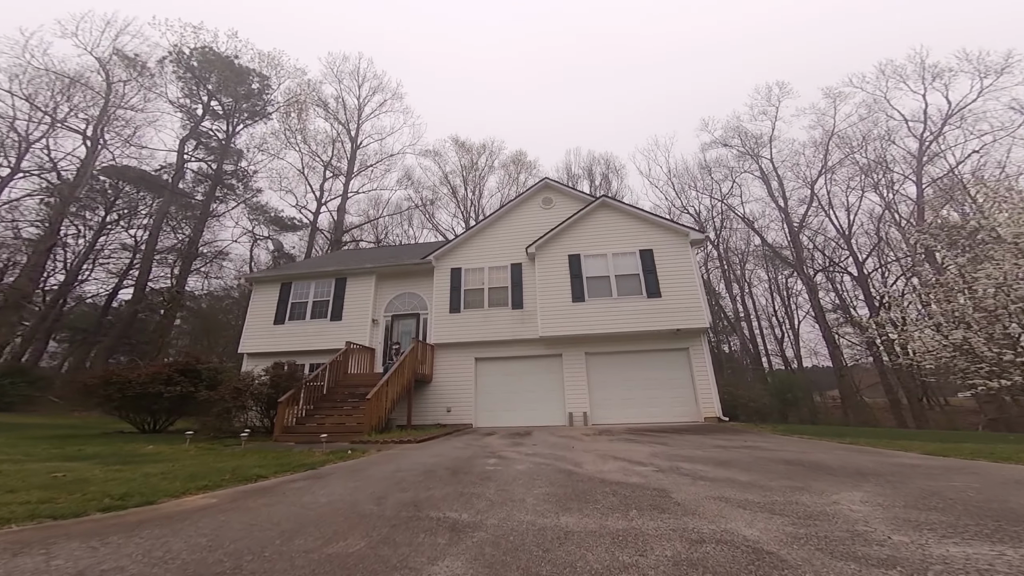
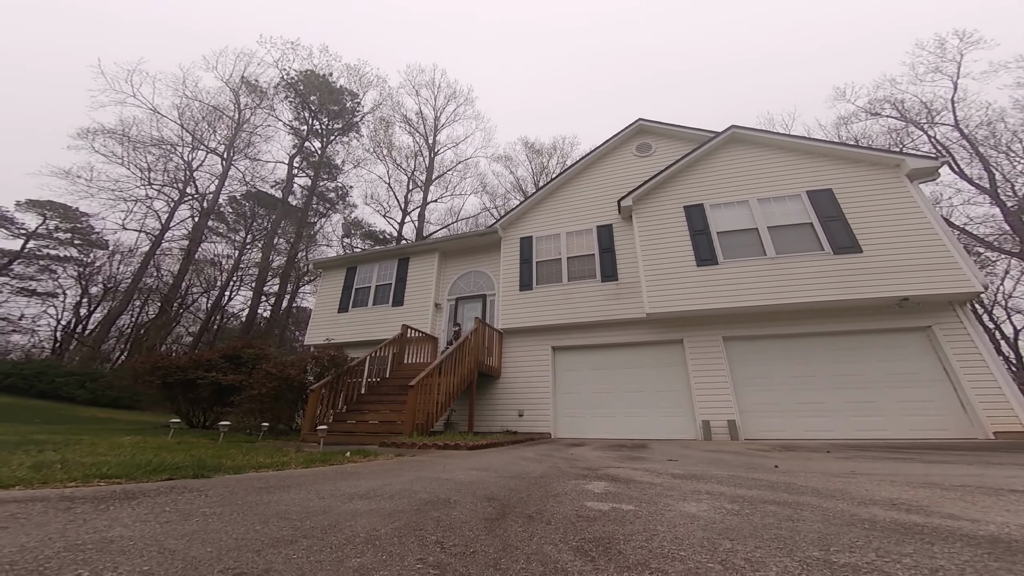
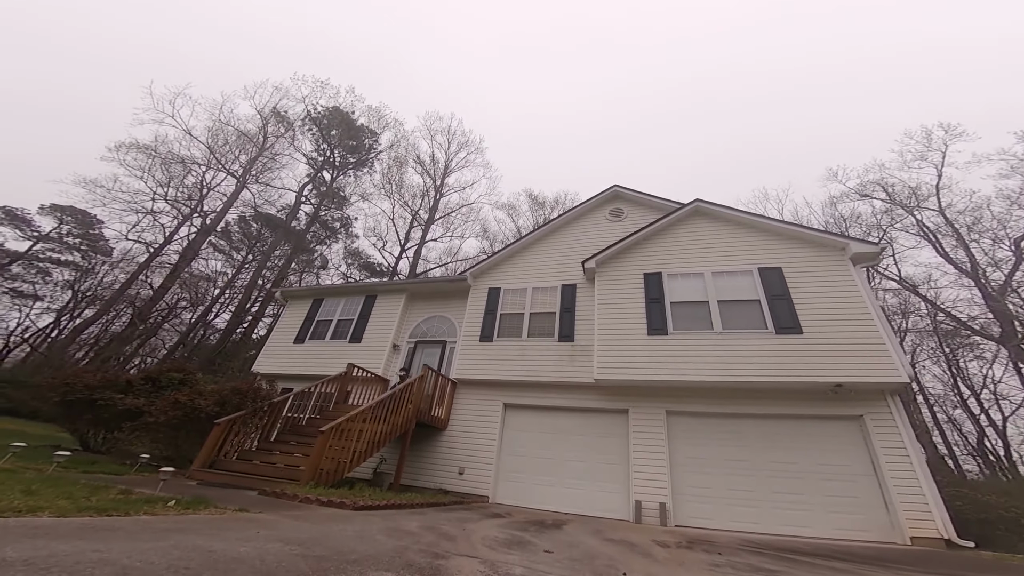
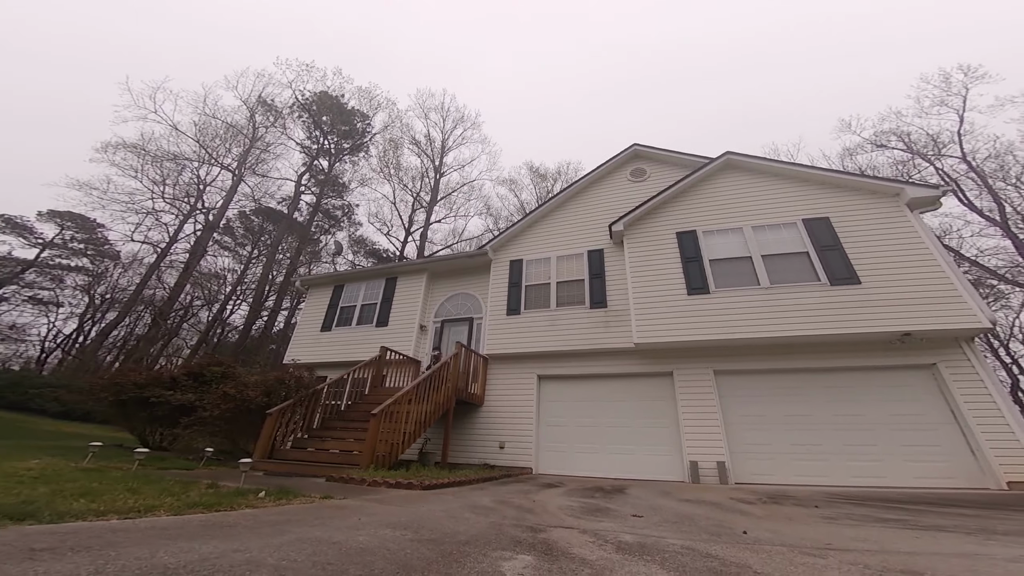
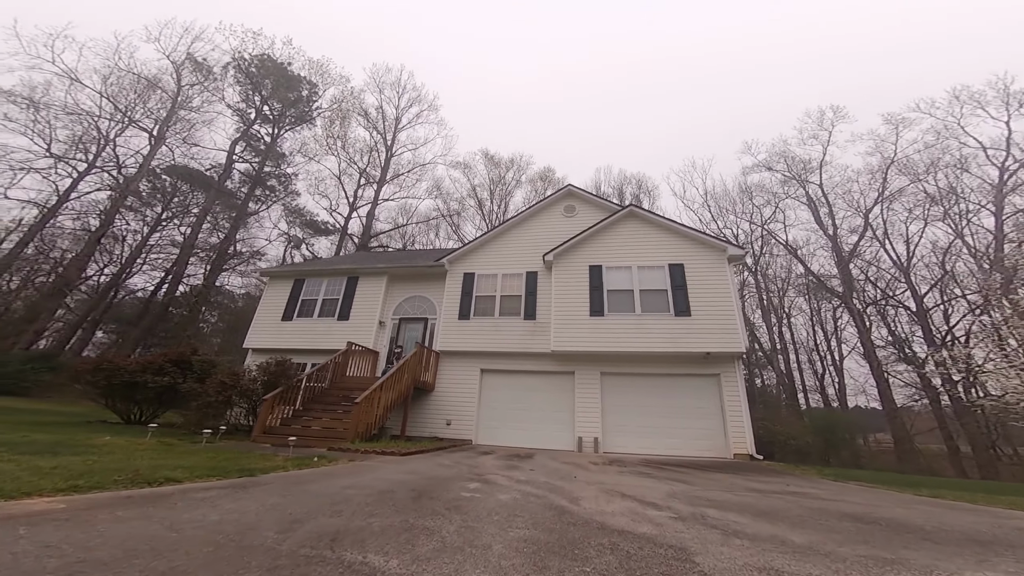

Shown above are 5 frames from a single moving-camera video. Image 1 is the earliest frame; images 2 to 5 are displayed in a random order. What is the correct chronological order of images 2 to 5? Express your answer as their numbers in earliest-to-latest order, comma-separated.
5, 3, 4, 2
